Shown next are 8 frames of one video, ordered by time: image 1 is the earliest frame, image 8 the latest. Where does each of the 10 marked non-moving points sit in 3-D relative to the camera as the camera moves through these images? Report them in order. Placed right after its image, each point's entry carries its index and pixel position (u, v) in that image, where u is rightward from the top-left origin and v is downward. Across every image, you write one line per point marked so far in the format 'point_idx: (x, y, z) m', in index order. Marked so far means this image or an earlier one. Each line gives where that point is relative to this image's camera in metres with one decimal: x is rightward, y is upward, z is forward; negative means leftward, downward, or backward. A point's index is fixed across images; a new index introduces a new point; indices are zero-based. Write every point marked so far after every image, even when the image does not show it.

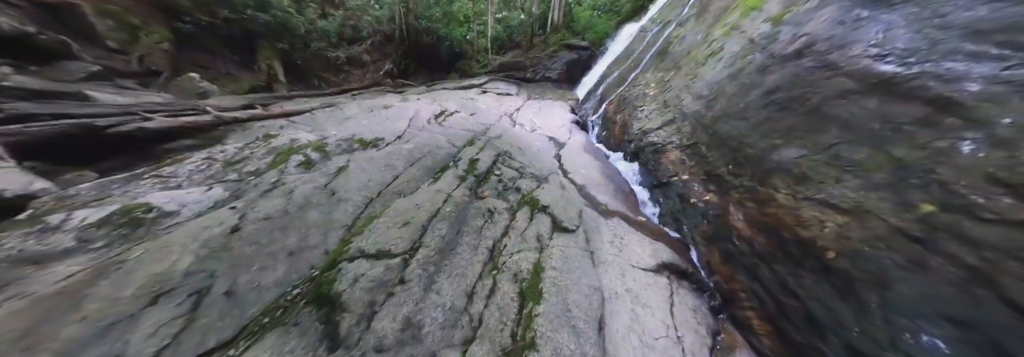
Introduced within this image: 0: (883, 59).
0: (+4.2, +1.3, +2.2) m
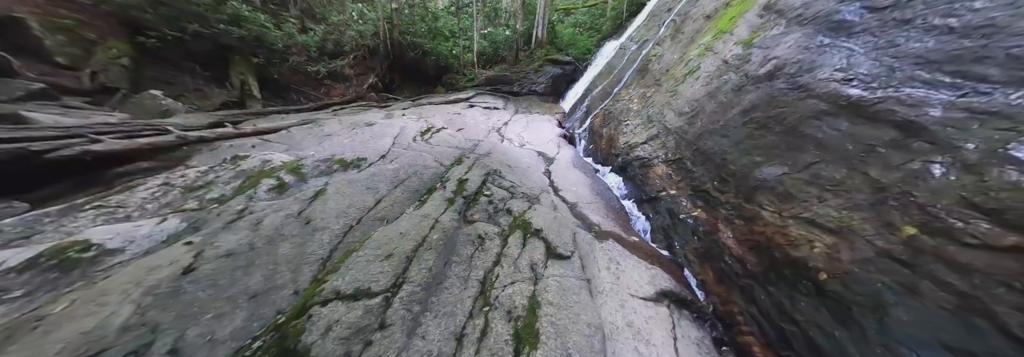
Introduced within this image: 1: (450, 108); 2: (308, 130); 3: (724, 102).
0: (+4.0, +1.1, +2.4) m
1: (-2.8, +3.1, +8.8) m
2: (-6.5, +1.6, +6.5) m
3: (+4.1, +1.5, +3.9) m
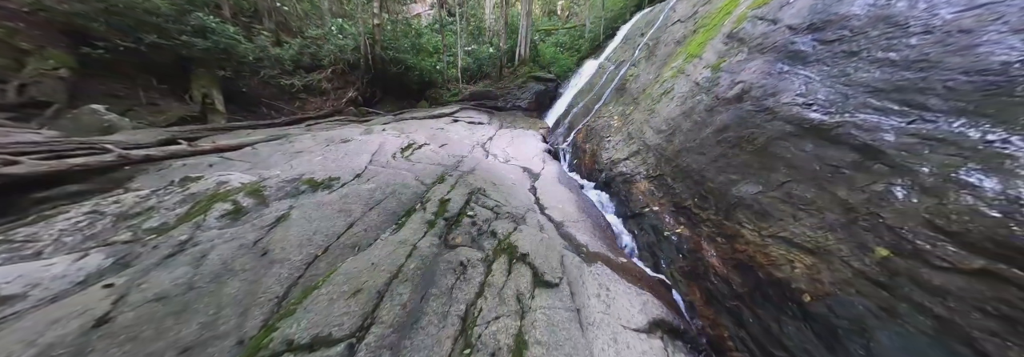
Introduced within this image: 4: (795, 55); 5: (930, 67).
0: (+3.8, +0.9, +2.6) m
1: (-3.4, +2.4, +8.6) m
2: (-7.0, +0.9, +6.0) m
3: (+3.8, +1.2, +4.1) m
4: (+4.4, +1.9, +3.1) m
5: (+3.9, +1.0, +1.9) m
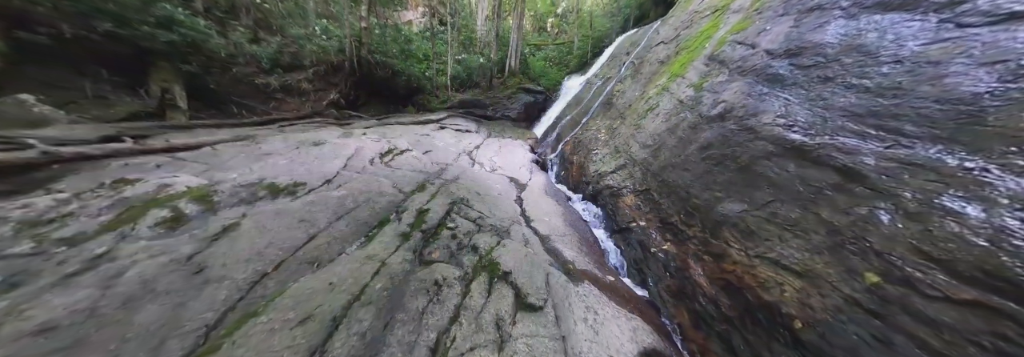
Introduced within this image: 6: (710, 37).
0: (+3.6, +0.7, +2.6) m
1: (-3.9, +2.0, +8.3) m
2: (-7.3, +0.8, +5.5) m
3: (+3.5, +0.8, +4.2) m
4: (+4.2, +1.6, +3.2) m
5: (+3.7, +0.8, +1.9) m
6: (+5.5, +3.9, +5.5) m
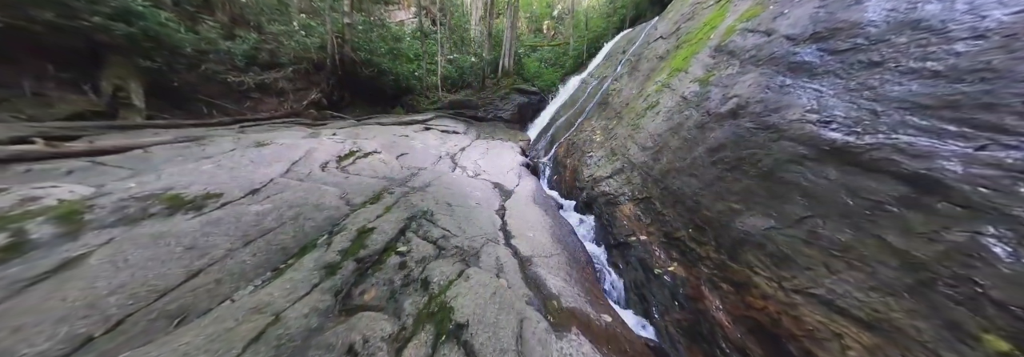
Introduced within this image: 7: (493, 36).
0: (+3.3, +0.6, +2.1) m
1: (-4.3, +1.9, +7.7) m
2: (-7.7, +0.7, +4.7) m
3: (+3.2, +0.7, +3.7) m
4: (+3.9, +1.5, +2.7) m
5: (+3.4, +0.7, +1.4) m
6: (+5.1, +3.8, +5.0) m
7: (-1.9, +14.0, +19.6) m
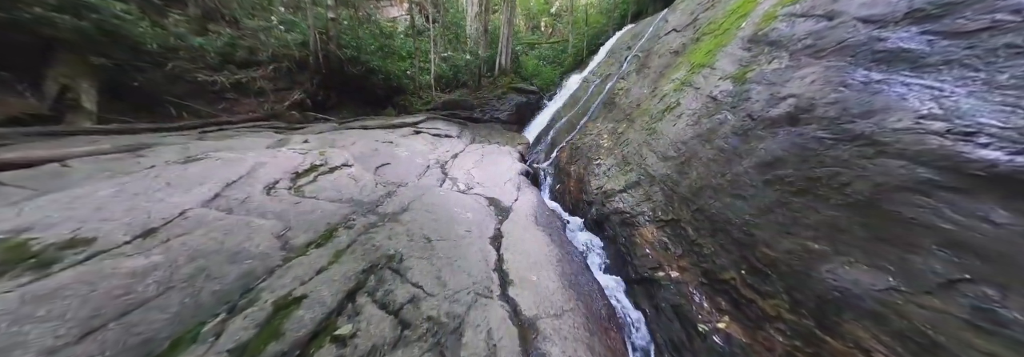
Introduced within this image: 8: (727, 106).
0: (+3.3, +0.3, +1.4) m
1: (-4.4, +1.5, +6.9) m
2: (-7.7, +0.3, +3.9) m
3: (+3.1, +0.4, +3.0) m
4: (+3.8, +1.2, +2.1) m
5: (+3.4, +0.4, +0.7) m
6: (+5.0, +3.5, +4.4) m
7: (-2.1, +13.6, +18.9) m
8: (+3.5, +1.2, +3.3) m
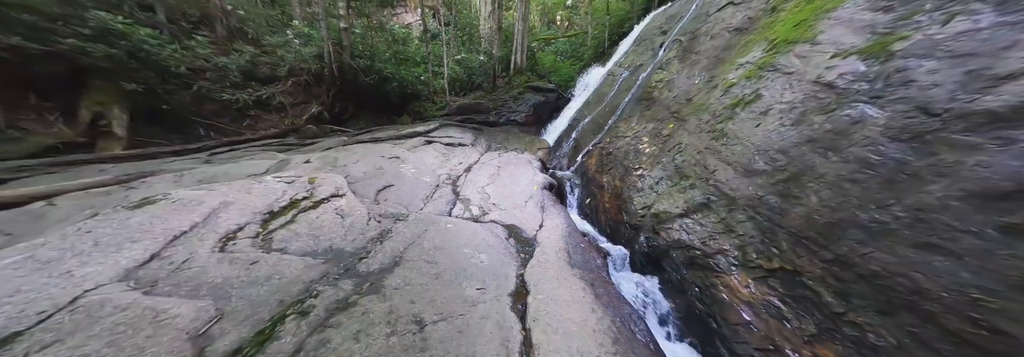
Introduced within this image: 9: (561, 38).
0: (+3.4, 0.0, +0.3) m
1: (-3.9, +1.0, +6.4) m
2: (-7.3, -0.3, +3.7) m
3: (+3.4, +0.1, +1.9) m
4: (+4.0, +1.0, +0.9) m
5: (+3.5, +0.1, -0.4) m
6: (+5.3, +3.2, +3.1) m
7: (-1.0, +13.1, +18.2) m
8: (+3.8, +0.9, +2.1) m
9: (+4.7, +13.7, +19.7) m
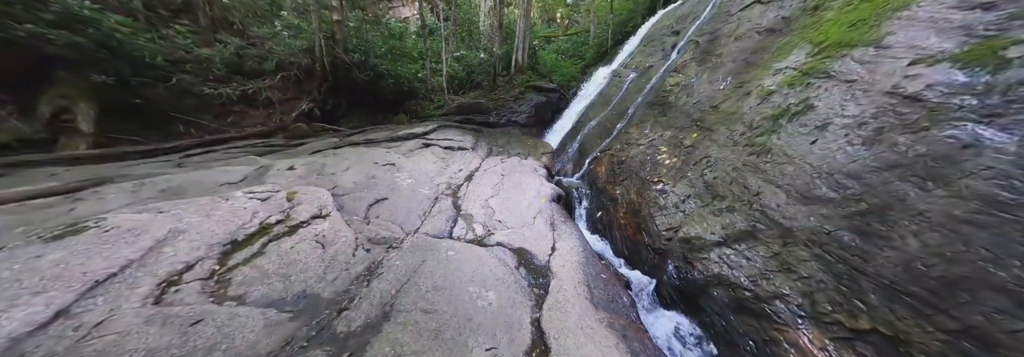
0: (+3.7, -0.4, -0.2) m
1: (-3.7, +0.7, +5.8) m
2: (-7.2, -0.5, +3.1) m
3: (+3.6, -0.2, +1.4) m
4: (+4.3, +0.6, +0.5) m
5: (+3.7, -0.2, -0.8) m
6: (+5.5, +2.9, +2.7) m
7: (-0.9, +13.0, +17.6) m
8: (+4.0, +0.5, +1.7) m
9: (+4.8, +13.5, +19.2) m
